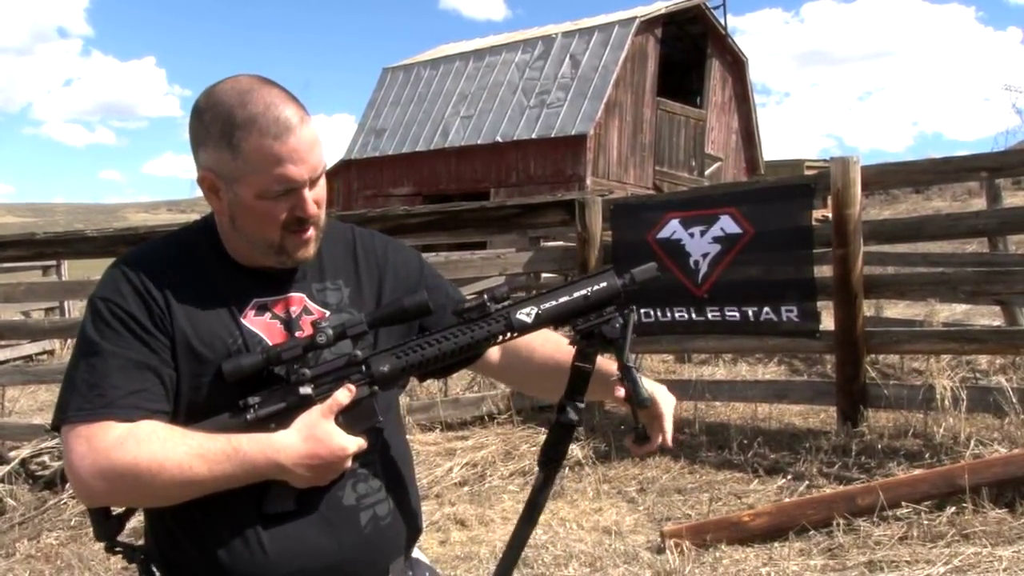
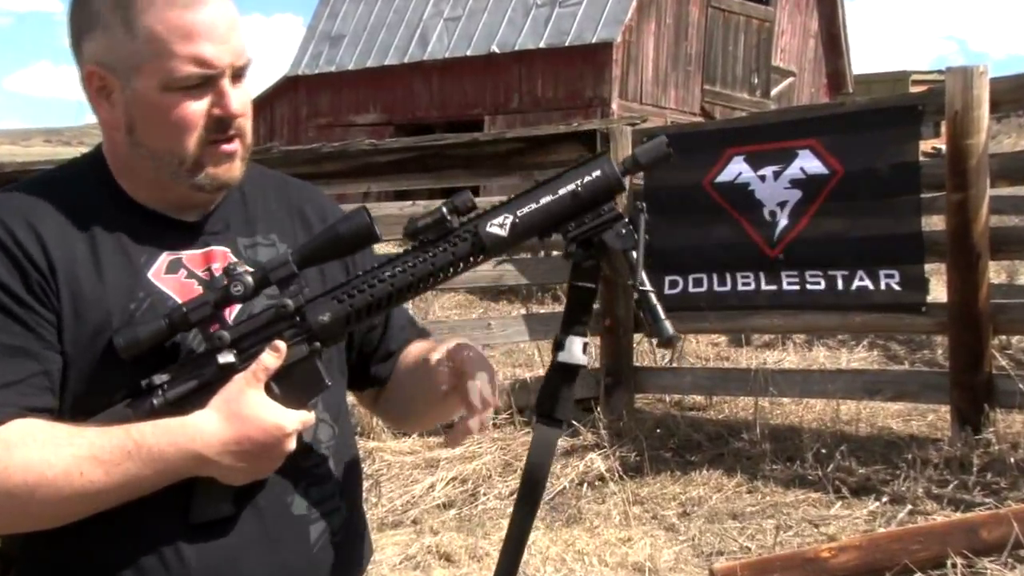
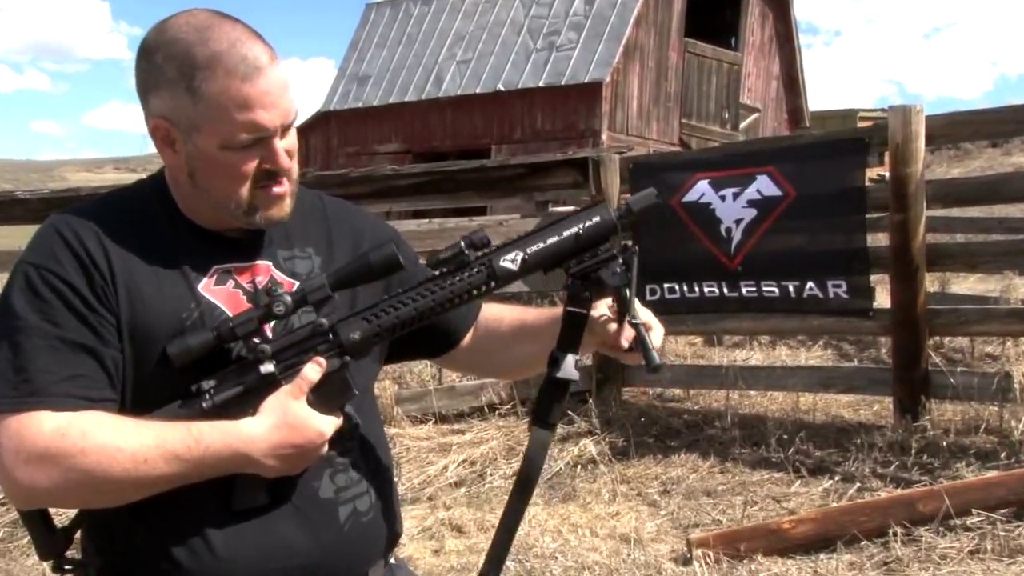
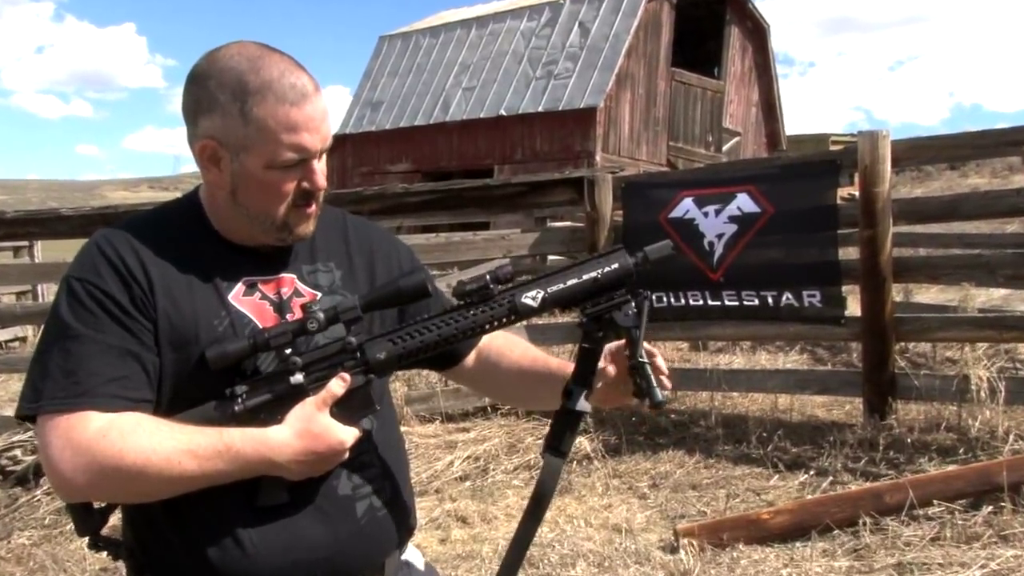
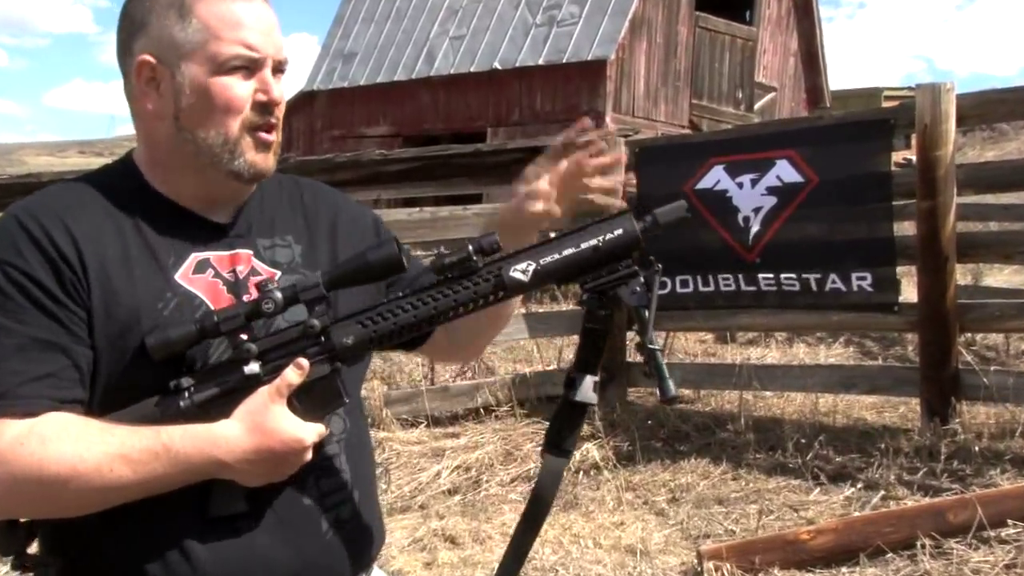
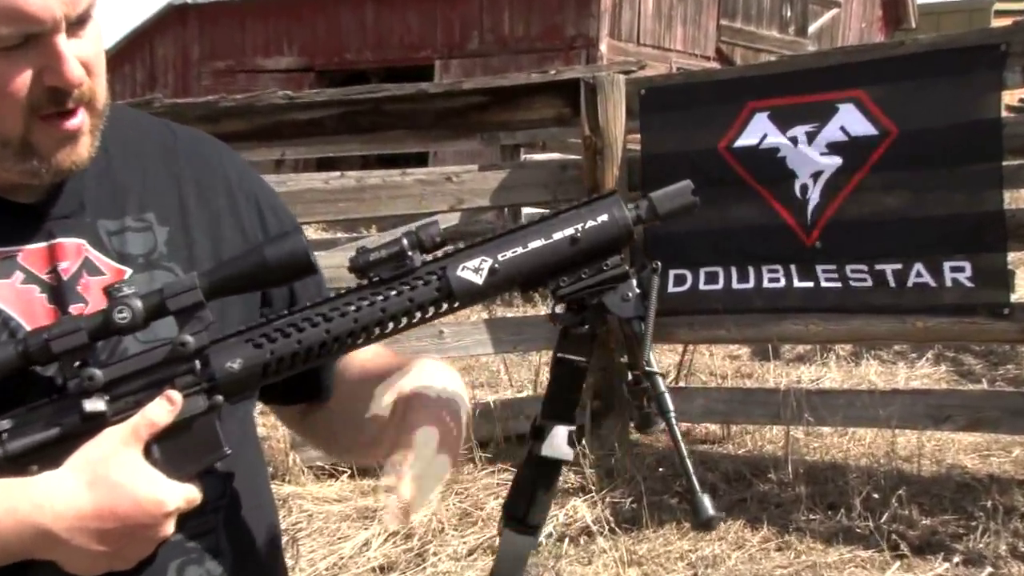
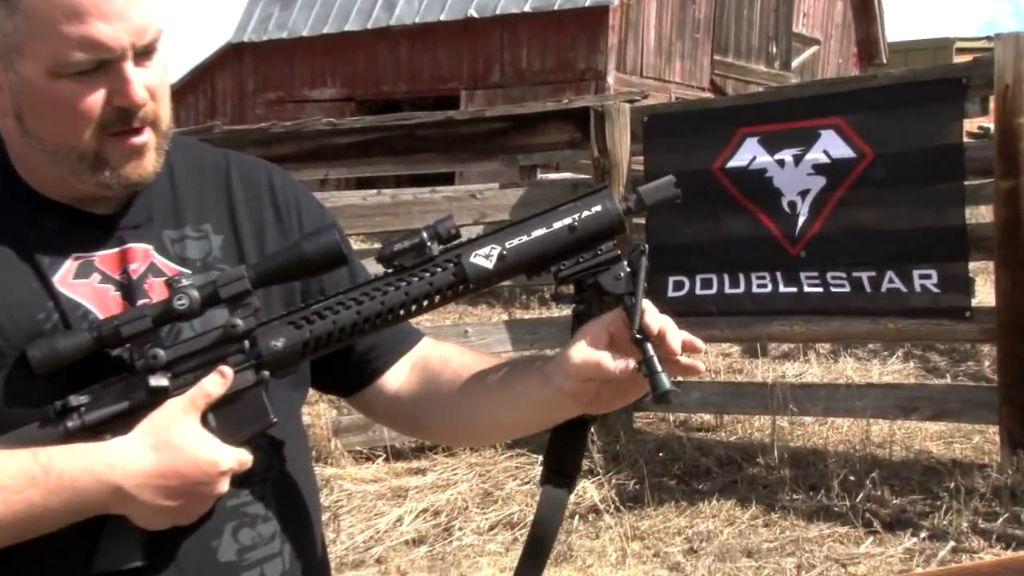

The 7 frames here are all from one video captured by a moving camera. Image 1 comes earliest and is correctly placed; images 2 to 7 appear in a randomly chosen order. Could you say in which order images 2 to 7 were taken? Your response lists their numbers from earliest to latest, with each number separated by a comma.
4, 3, 5, 2, 7, 6
